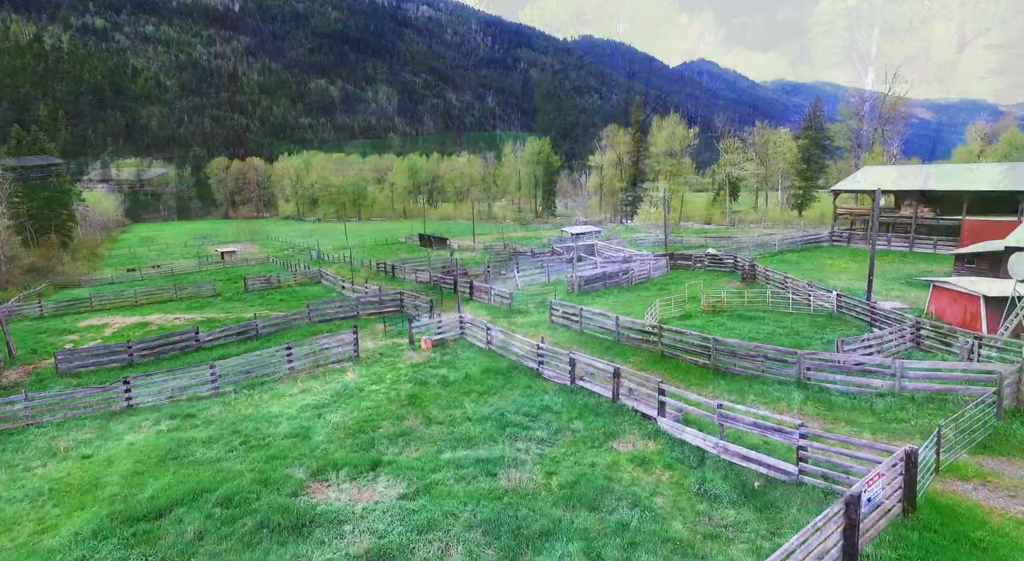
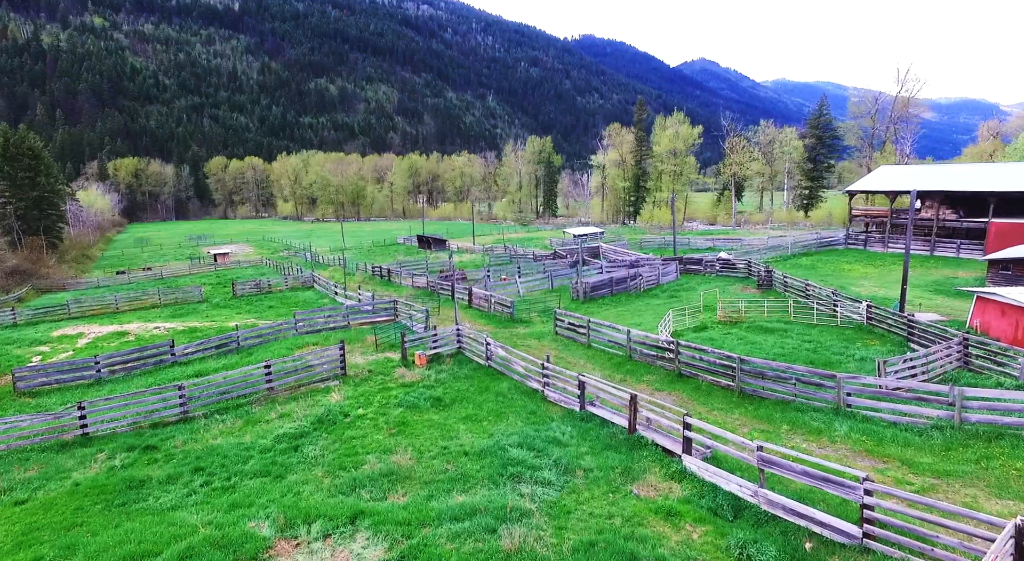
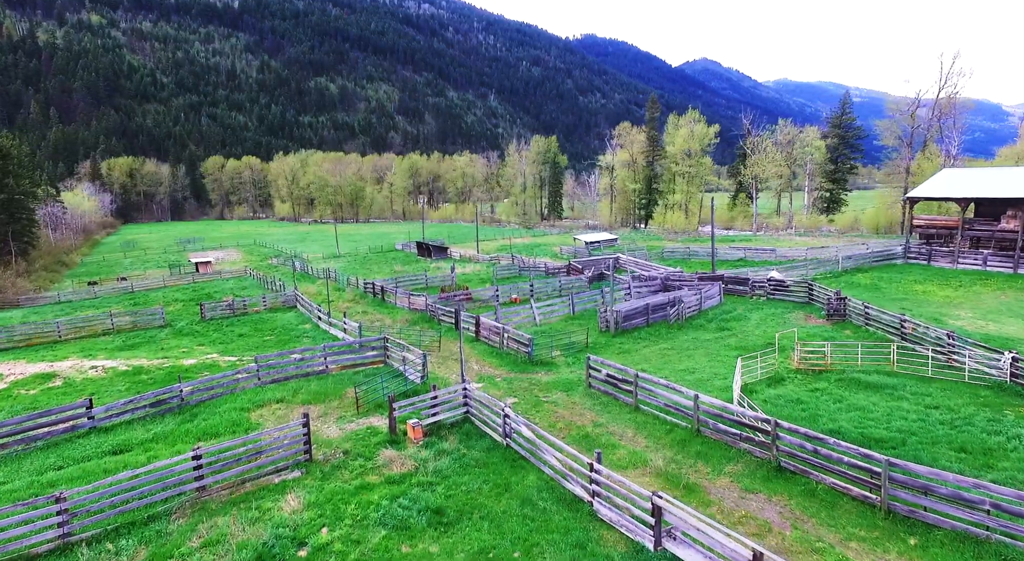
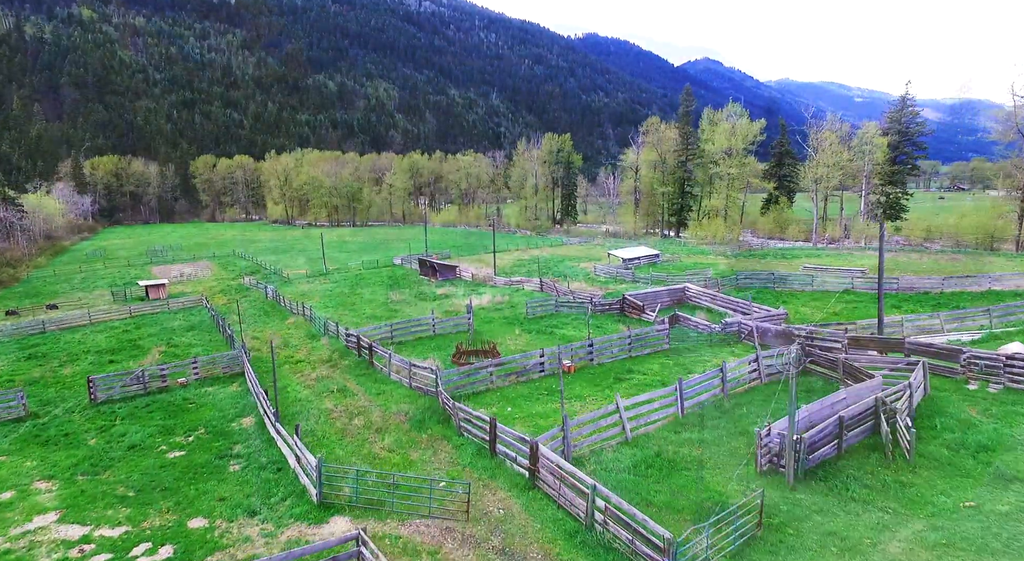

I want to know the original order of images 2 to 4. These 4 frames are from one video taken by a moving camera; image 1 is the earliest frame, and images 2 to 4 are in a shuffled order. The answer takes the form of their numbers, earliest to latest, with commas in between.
2, 3, 4
